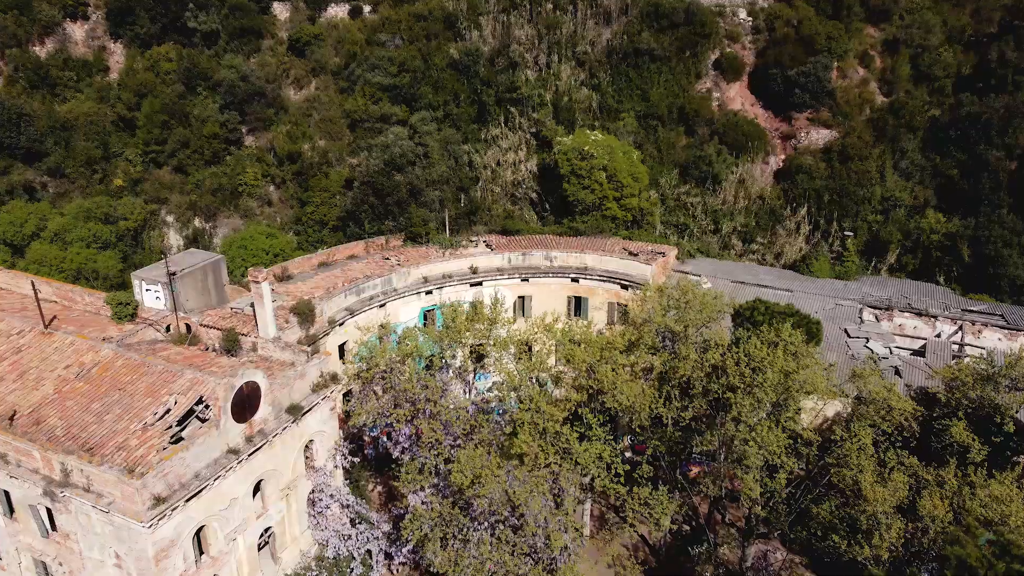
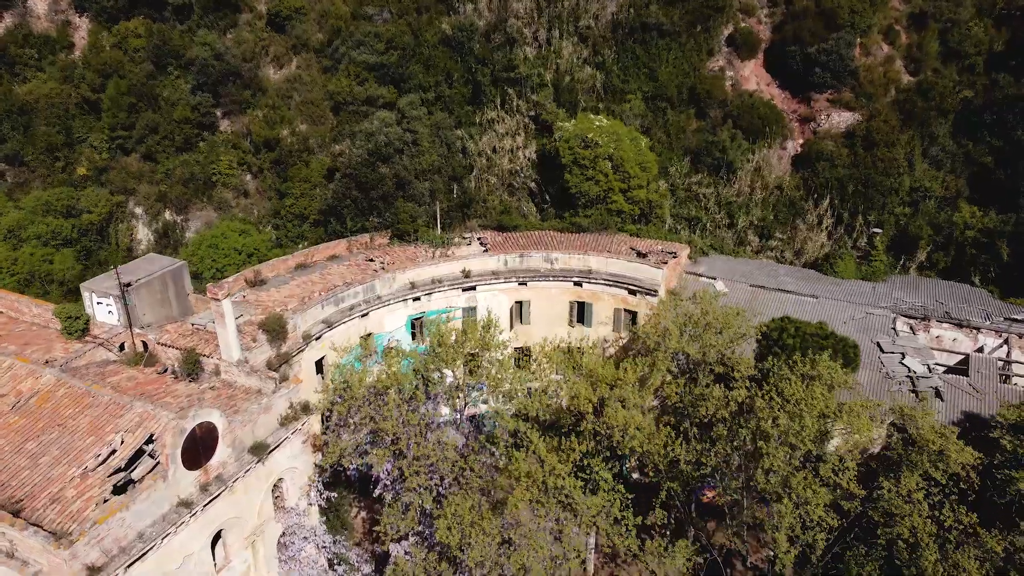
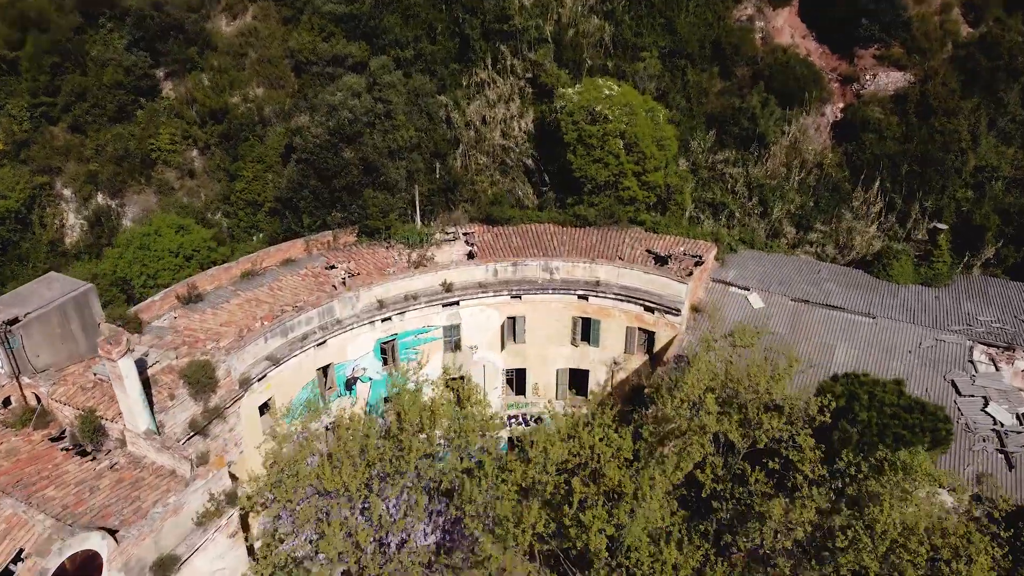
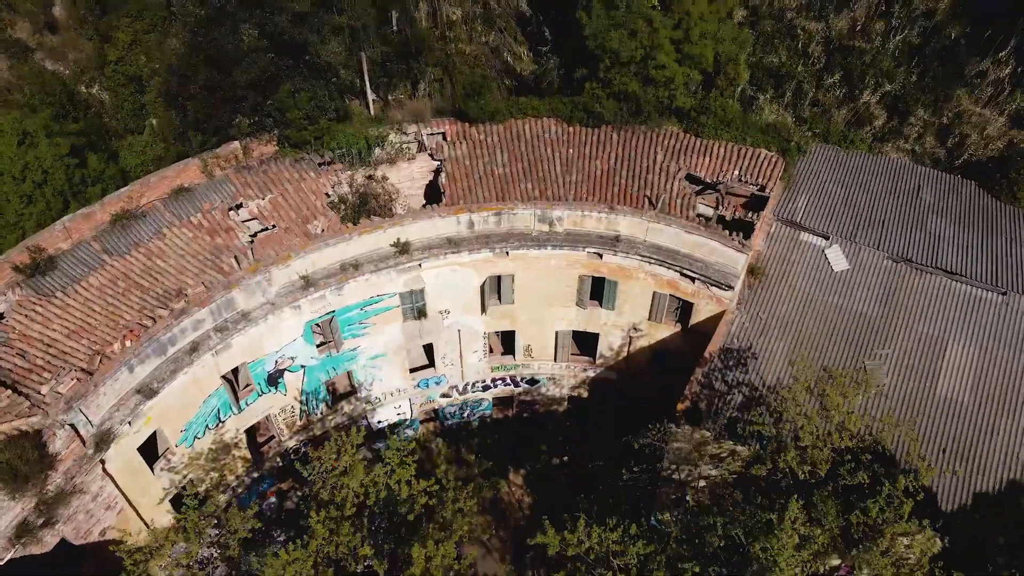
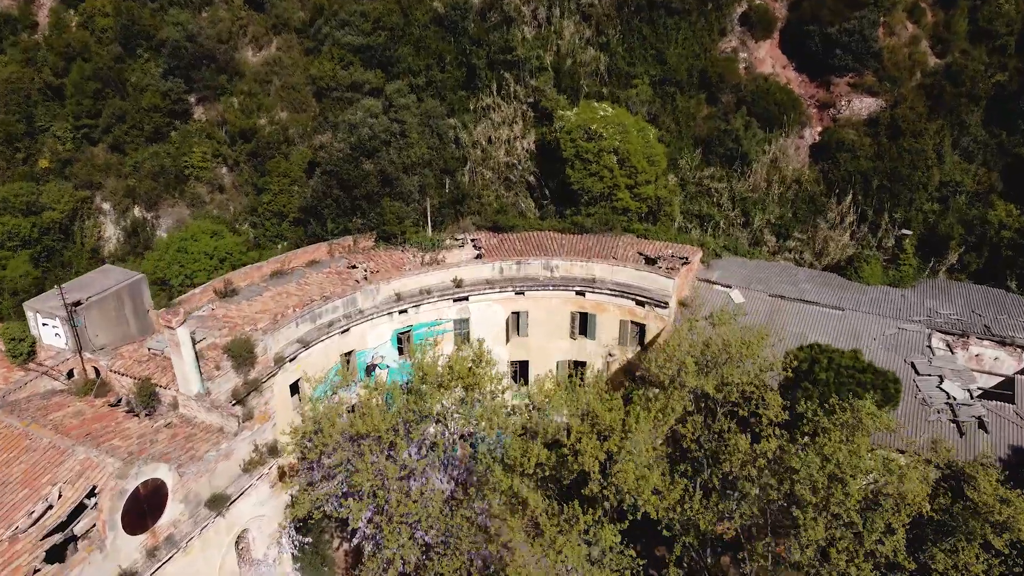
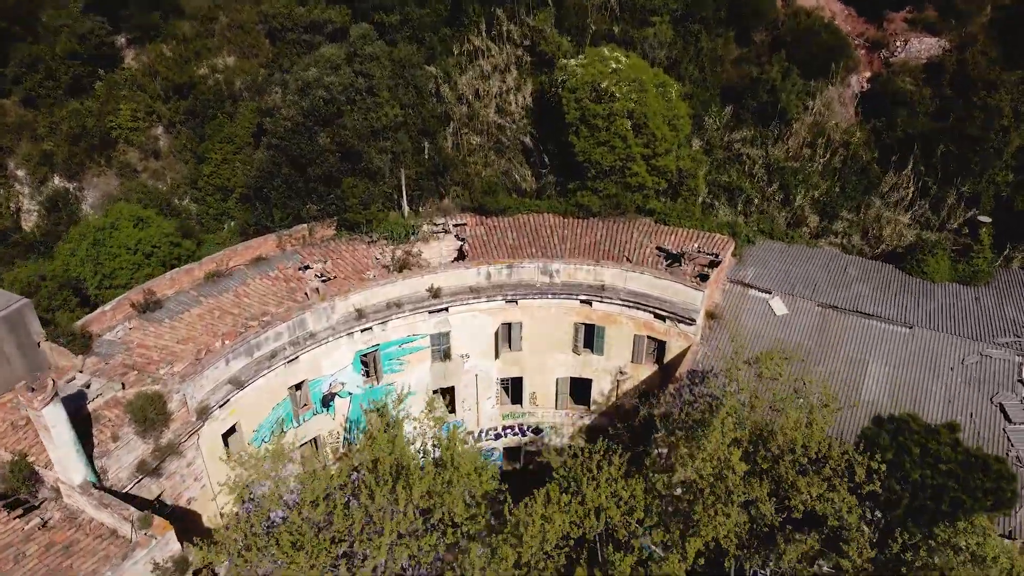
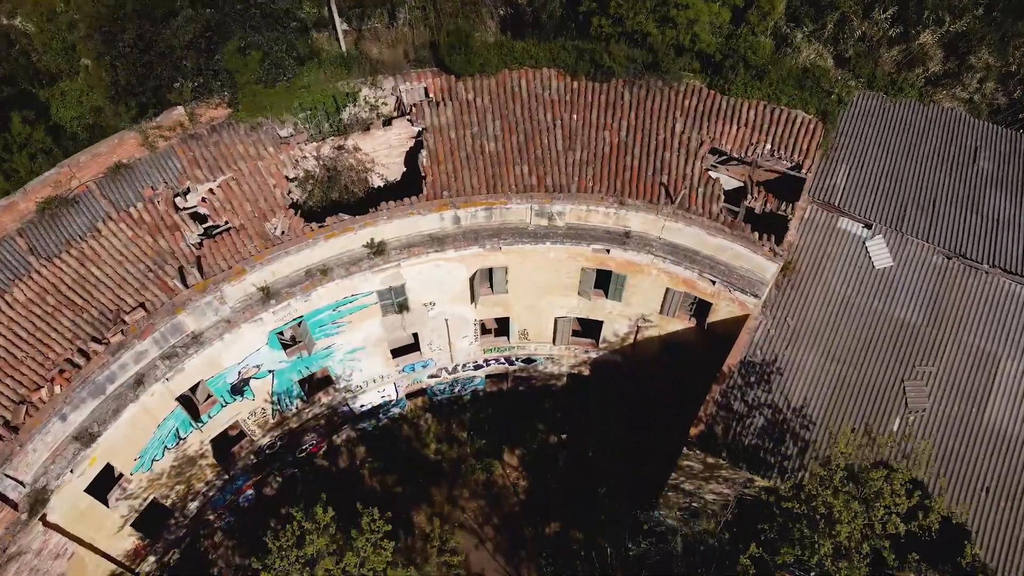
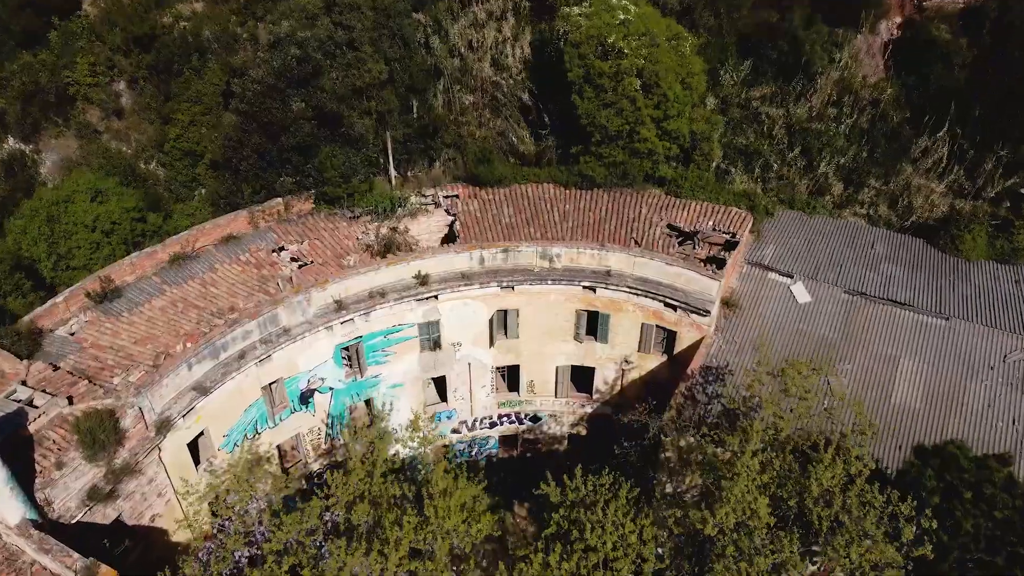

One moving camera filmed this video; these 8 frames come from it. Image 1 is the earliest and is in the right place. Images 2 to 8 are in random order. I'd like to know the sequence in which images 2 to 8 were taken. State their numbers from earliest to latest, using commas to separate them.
2, 5, 3, 6, 8, 4, 7
